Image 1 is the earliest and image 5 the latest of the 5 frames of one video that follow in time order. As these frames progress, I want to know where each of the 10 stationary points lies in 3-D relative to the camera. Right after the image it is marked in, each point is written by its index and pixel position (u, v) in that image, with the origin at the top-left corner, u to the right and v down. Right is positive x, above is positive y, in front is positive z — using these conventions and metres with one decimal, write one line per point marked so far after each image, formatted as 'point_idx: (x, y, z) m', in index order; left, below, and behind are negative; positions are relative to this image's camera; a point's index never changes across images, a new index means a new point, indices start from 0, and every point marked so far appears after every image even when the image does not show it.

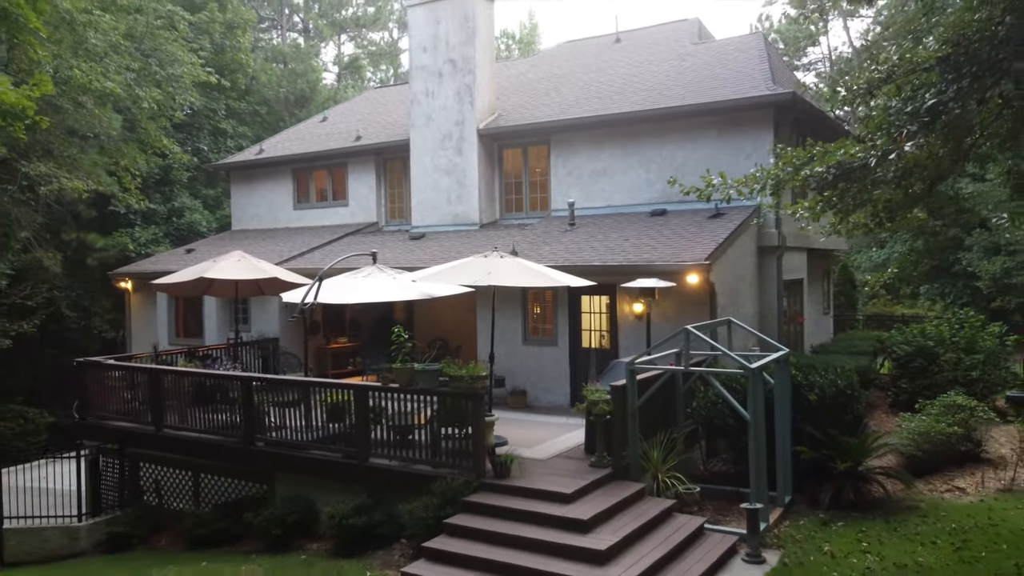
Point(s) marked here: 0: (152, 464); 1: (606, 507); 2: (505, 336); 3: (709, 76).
0: (-5.2, -2.5, +10.8) m
1: (+0.9, -2.1, +7.2) m
2: (-0.1, -0.8, +12.2) m
3: (+3.6, +3.9, +13.7) m
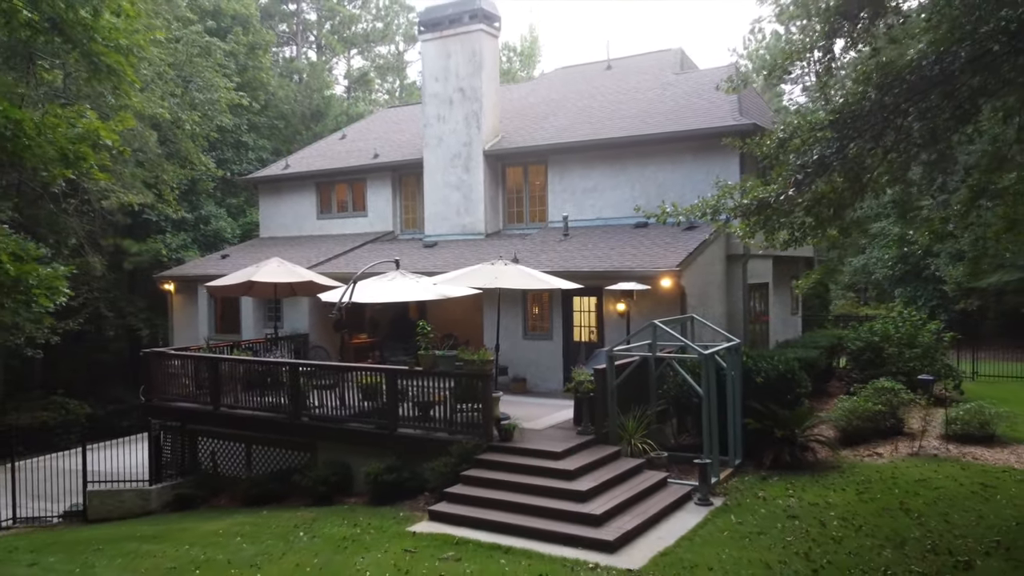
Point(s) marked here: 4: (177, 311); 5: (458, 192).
0: (-5.2, -2.6, +12.8) m
1: (+0.9, -2.2, +9.2) m
2: (-0.1, -0.8, +14.1) m
3: (+3.7, +3.8, +15.7) m
4: (-8.3, -0.6, +18.5) m
5: (-1.2, +2.2, +16.9) m
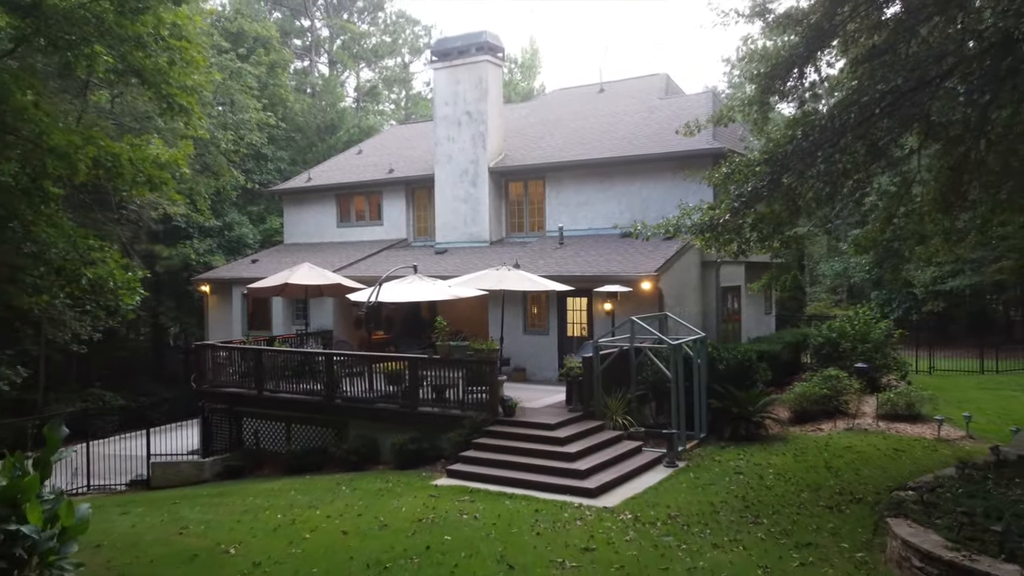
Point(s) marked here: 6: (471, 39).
0: (-5.2, -2.6, +14.8) m
1: (+1.0, -2.2, +11.2) m
2: (0.0, -0.8, +16.2) m
3: (+3.7, +3.8, +17.7) m
4: (-8.3, -0.6, +20.5) m
5: (-1.2, +2.1, +19.0) m
6: (-1.1, +6.4, +19.3) m
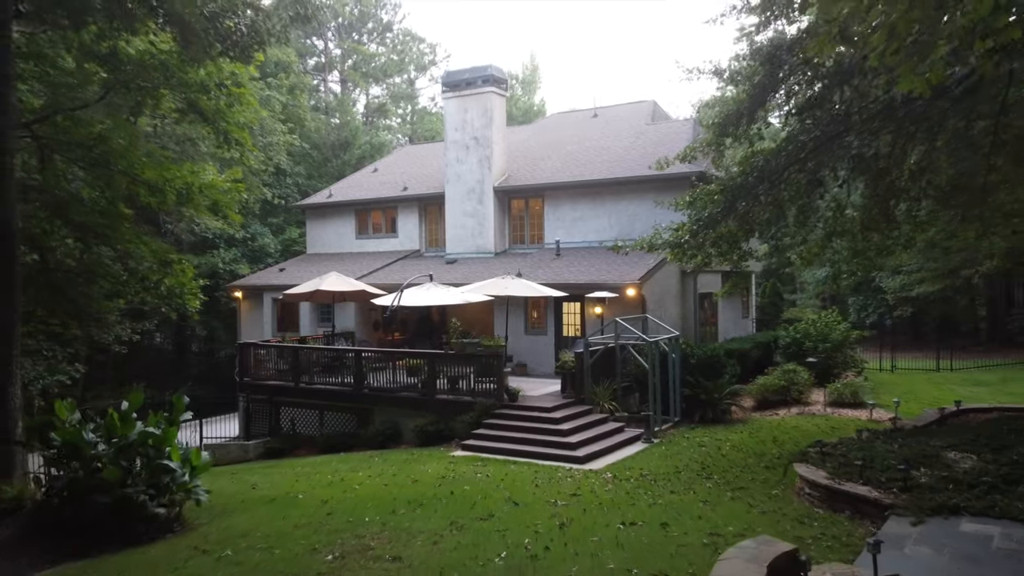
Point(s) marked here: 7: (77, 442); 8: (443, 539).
0: (-5.1, -2.7, +17.0) m
1: (+1.0, -2.3, +13.4) m
2: (0.0, -1.0, +18.4) m
3: (+3.8, +3.6, +20.0) m
4: (-8.2, -0.8, +22.8) m
5: (-1.1, +2.0, +21.2) m
6: (-1.0, +6.3, +21.6) m
7: (-4.4, -1.6, +7.5) m
8: (-0.7, -2.5, +7.3) m
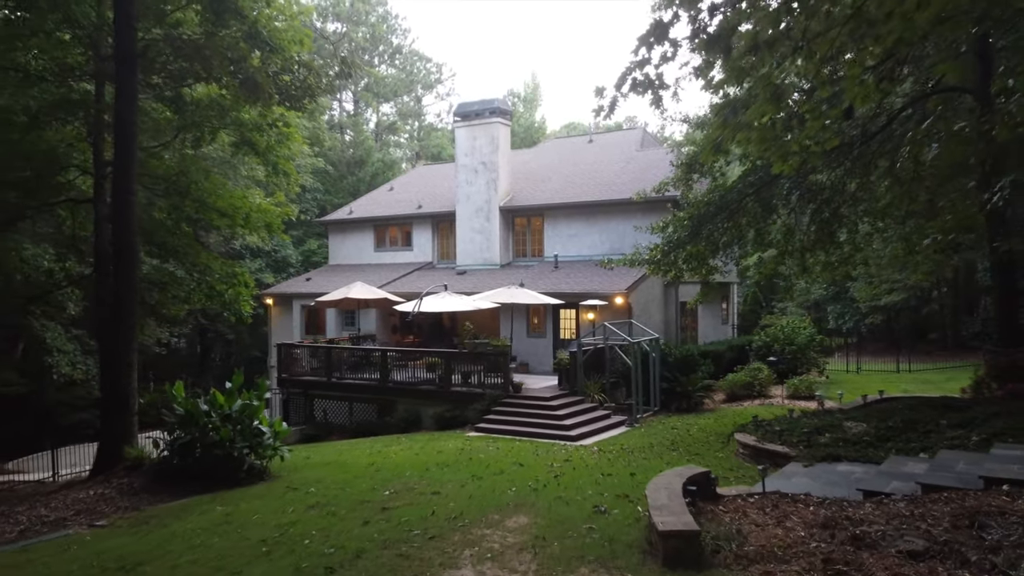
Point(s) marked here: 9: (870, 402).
0: (-5.0, -2.9, +19.6) m
1: (+1.1, -2.5, +16.0) m
2: (+0.1, -1.2, +20.9) m
3: (+3.9, +3.4, +22.6) m
4: (-8.1, -1.1, +25.3) m
5: (-1.0, +1.7, +23.8) m
6: (-0.9, +6.0, +24.2) m
7: (-4.3, -1.7, +10.0) m
8: (-0.6, -2.6, +9.9) m
9: (+6.3, -2.0, +13.1) m
